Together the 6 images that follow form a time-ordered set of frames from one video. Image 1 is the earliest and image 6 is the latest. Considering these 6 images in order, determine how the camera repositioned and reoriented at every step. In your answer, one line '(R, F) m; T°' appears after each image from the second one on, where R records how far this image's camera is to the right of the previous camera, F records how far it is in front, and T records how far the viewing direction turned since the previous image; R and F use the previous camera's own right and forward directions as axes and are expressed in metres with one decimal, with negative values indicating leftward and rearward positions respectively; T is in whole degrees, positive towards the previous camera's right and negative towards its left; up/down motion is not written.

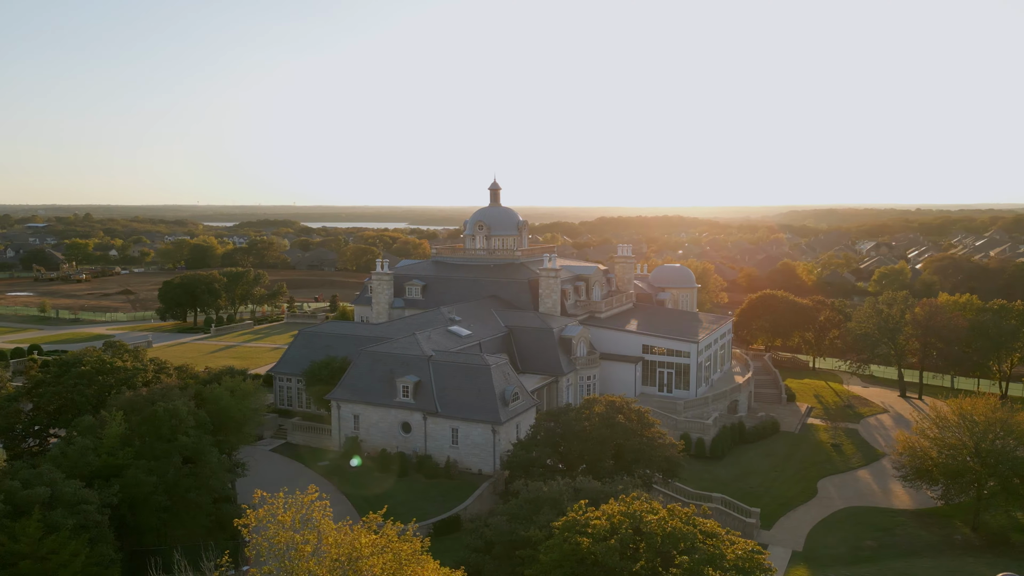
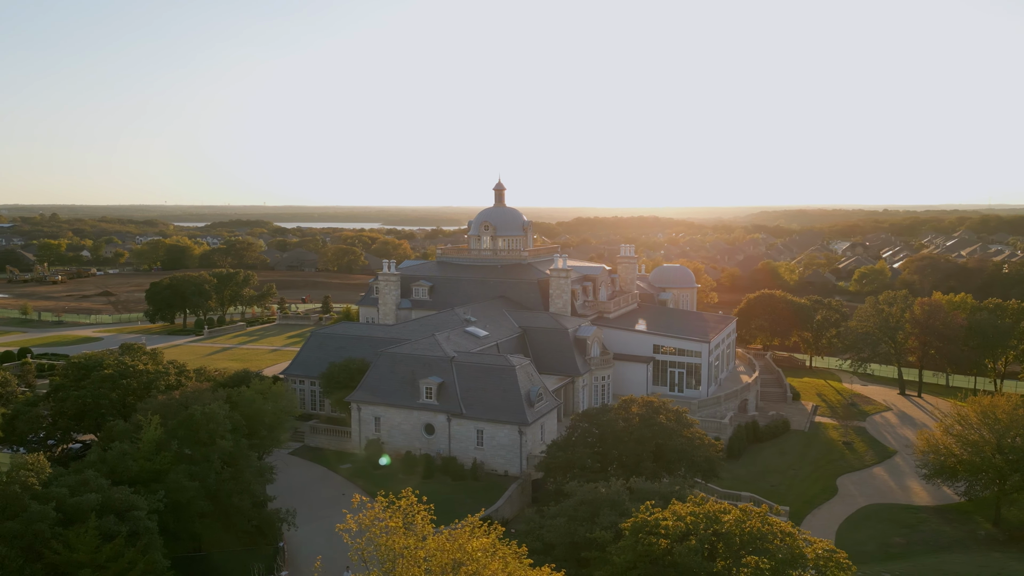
(-2.2, +0.2) m; +2°
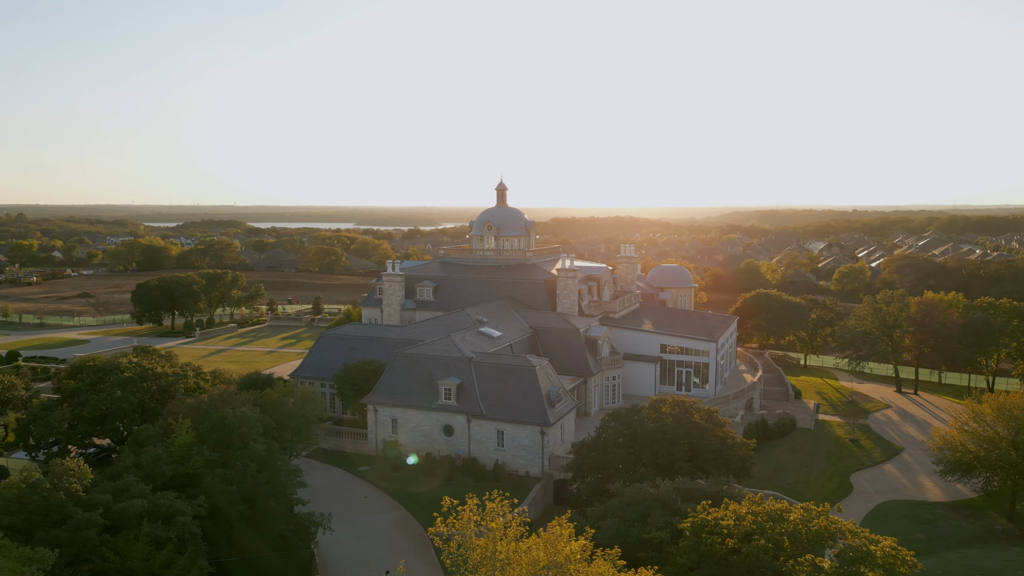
(-2.0, +0.2) m; +2°
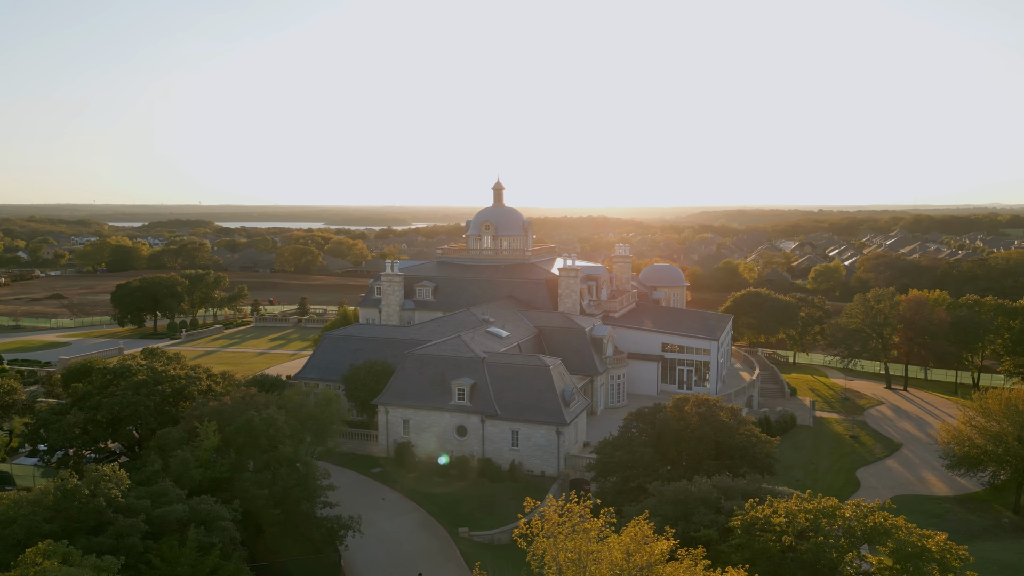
(-1.9, +0.1) m; +2°
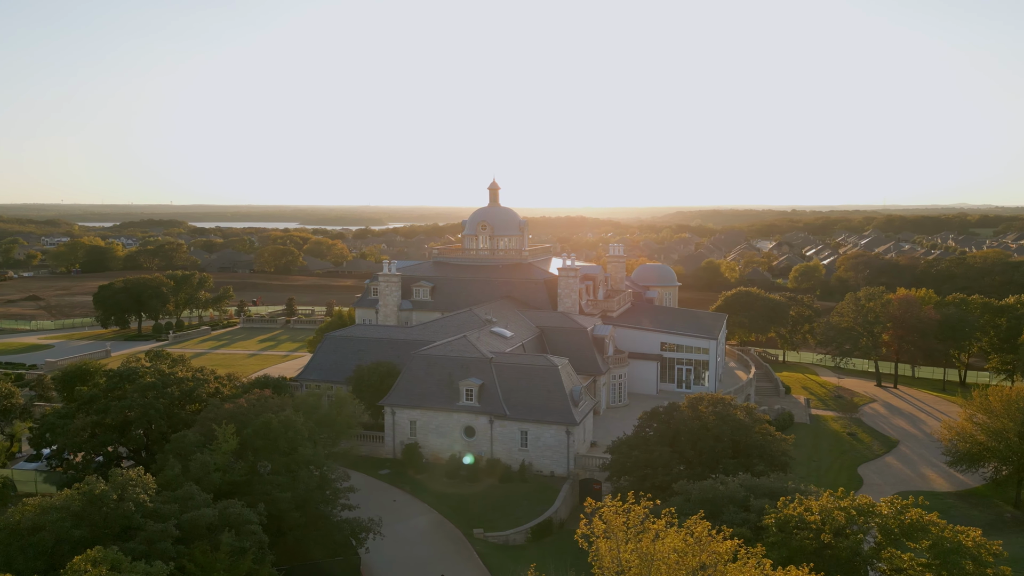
(-1.4, +0.1) m; +2°
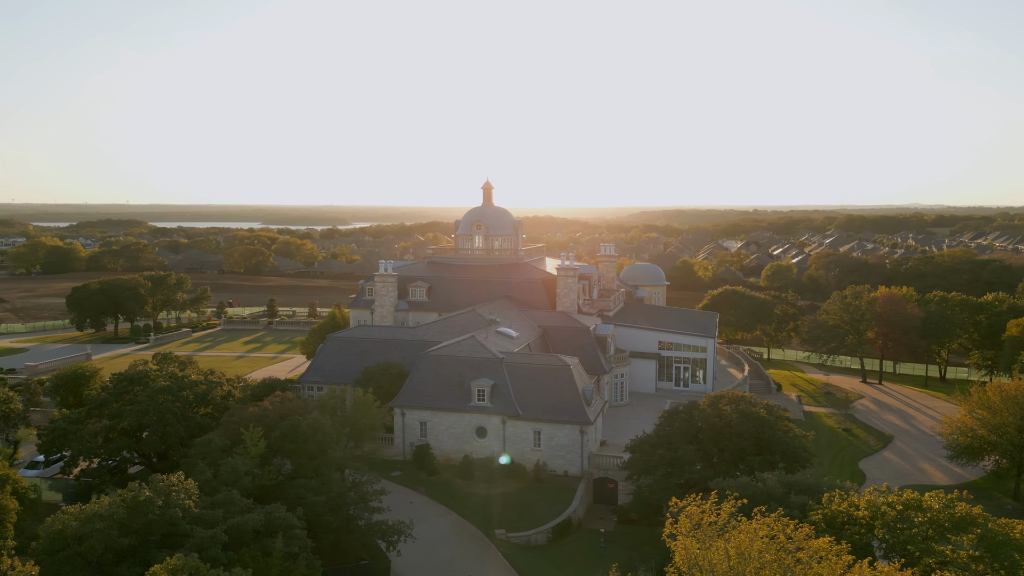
(-2.0, +0.1) m; +2°
